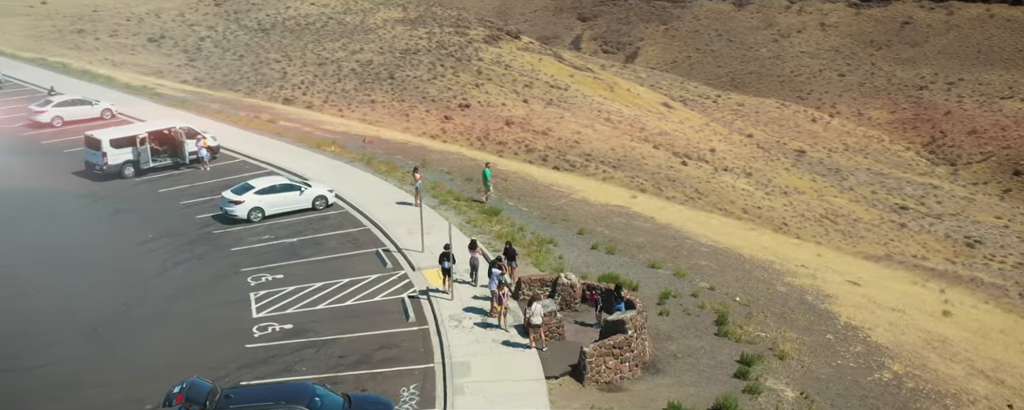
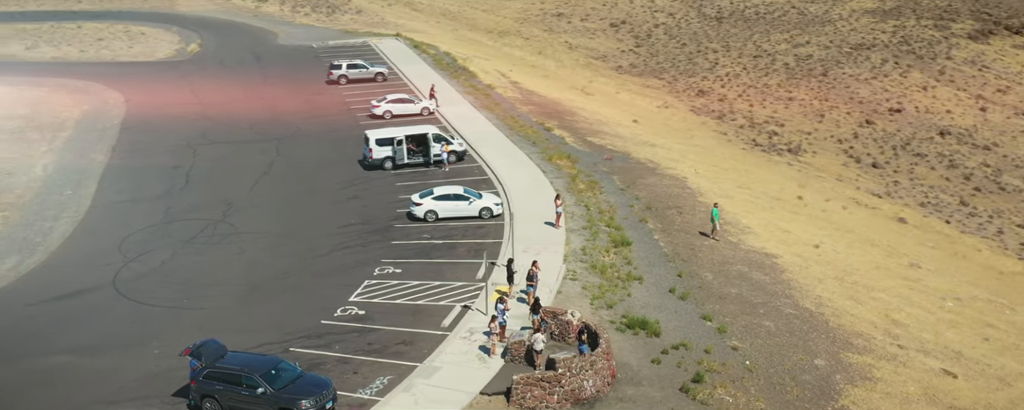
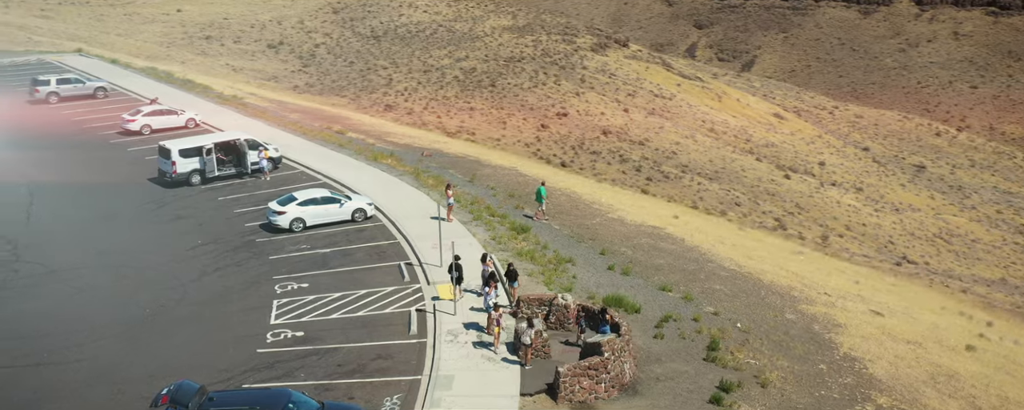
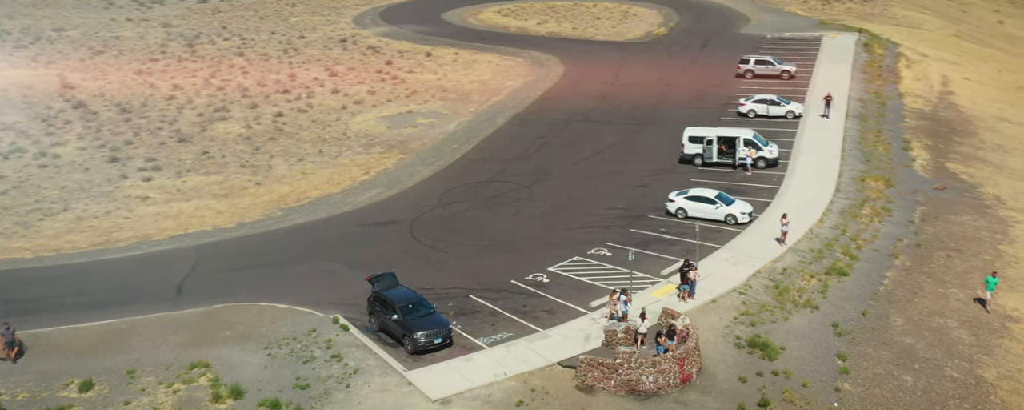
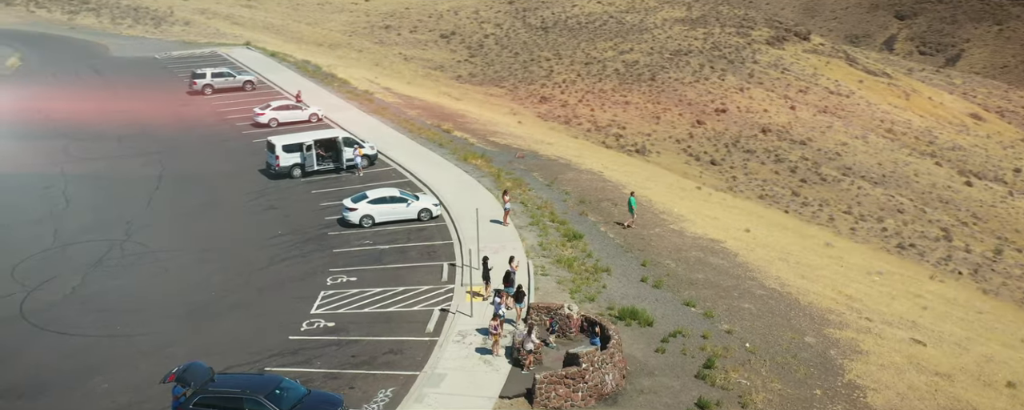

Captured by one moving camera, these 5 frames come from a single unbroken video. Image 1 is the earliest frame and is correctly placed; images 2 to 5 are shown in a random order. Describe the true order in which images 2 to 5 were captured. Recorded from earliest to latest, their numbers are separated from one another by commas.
3, 5, 2, 4
